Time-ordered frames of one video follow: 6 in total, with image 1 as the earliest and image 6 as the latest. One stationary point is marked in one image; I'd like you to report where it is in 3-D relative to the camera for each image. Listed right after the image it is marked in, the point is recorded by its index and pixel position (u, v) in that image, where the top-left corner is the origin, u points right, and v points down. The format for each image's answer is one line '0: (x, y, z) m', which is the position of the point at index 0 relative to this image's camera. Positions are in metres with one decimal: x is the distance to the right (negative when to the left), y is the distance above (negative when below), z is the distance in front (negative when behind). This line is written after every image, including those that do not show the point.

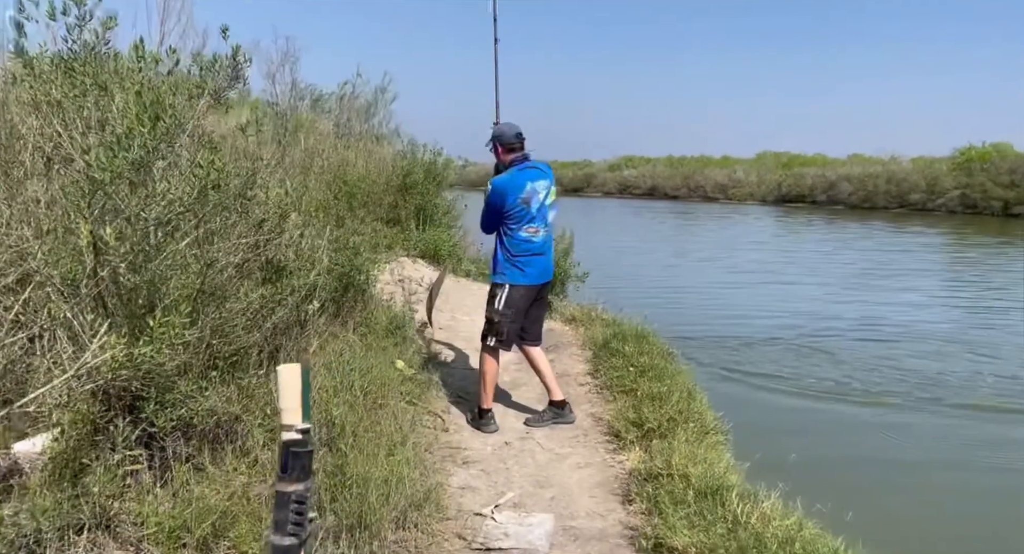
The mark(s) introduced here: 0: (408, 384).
0: (-0.8, -0.8, +6.0) m
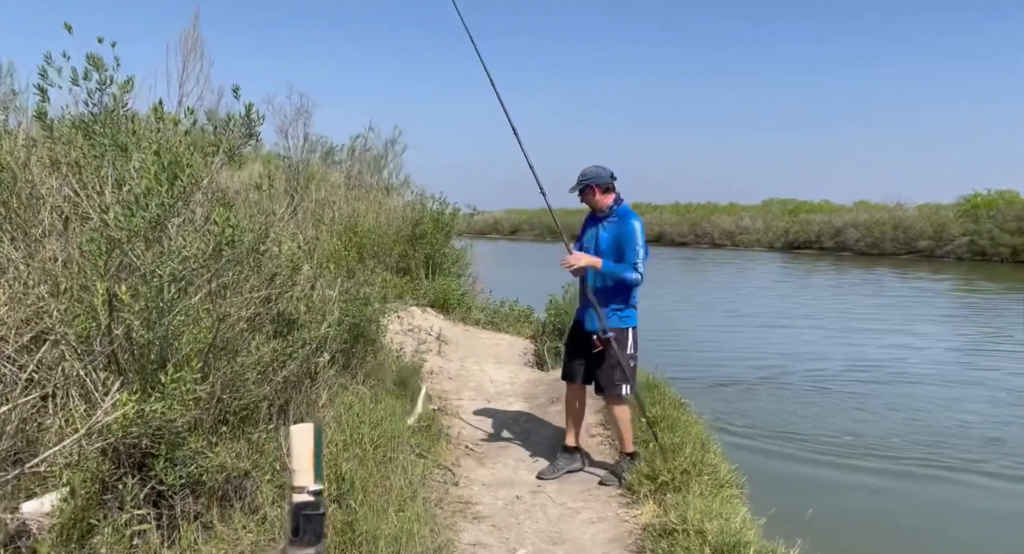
0: (-0.7, -1.1, +6.0) m
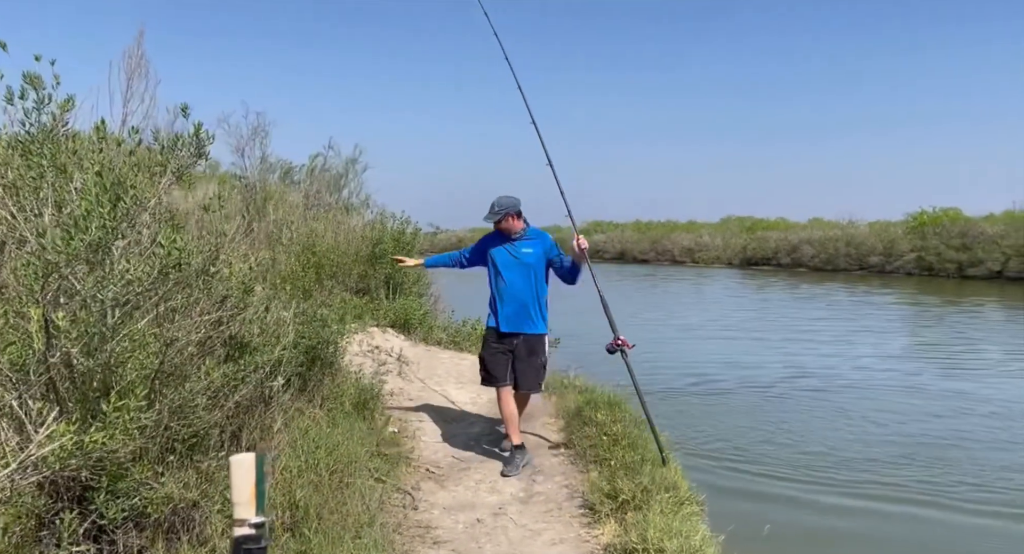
0: (-1.0, -1.3, +5.9) m
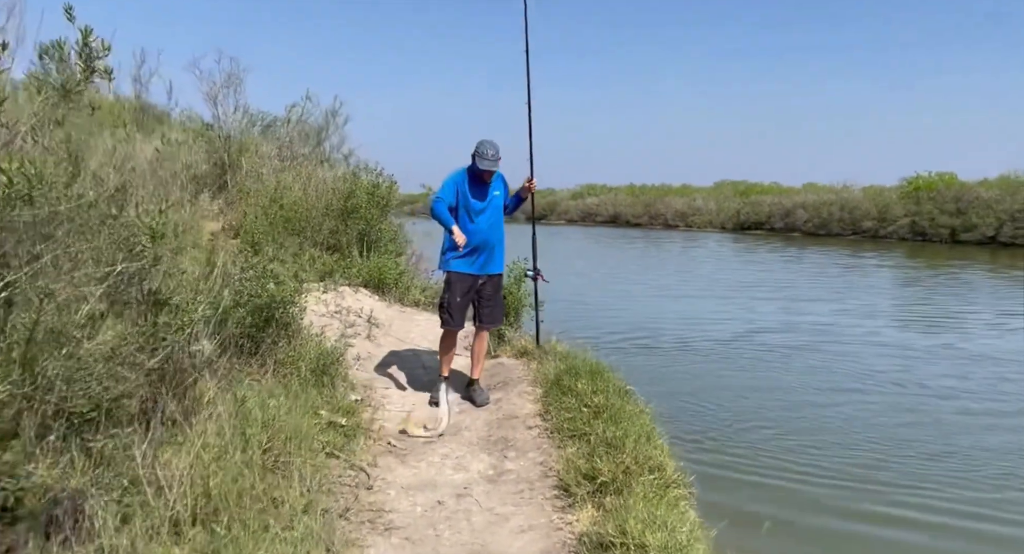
0: (-1.2, -1.0, +5.3) m
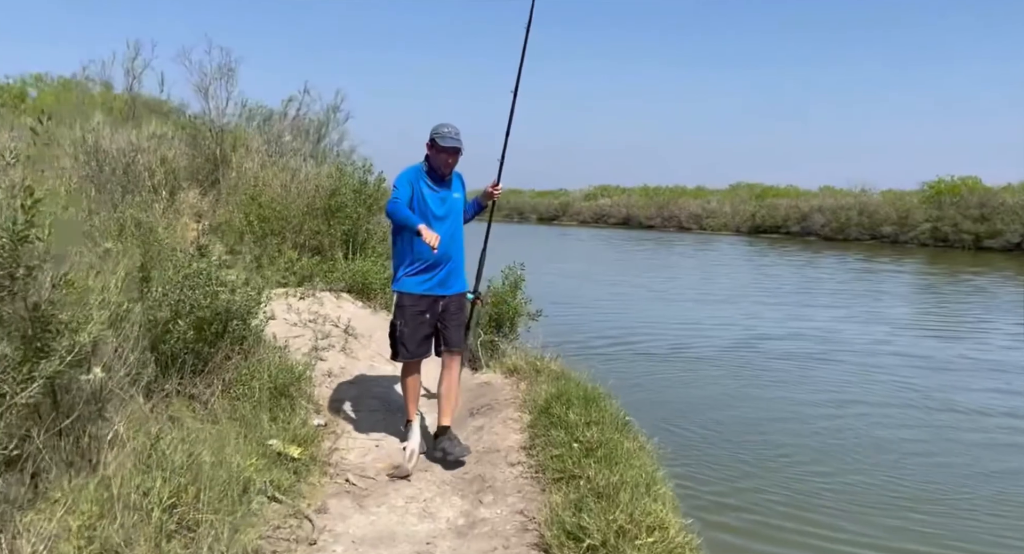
0: (-1.3, -1.0, +4.5) m
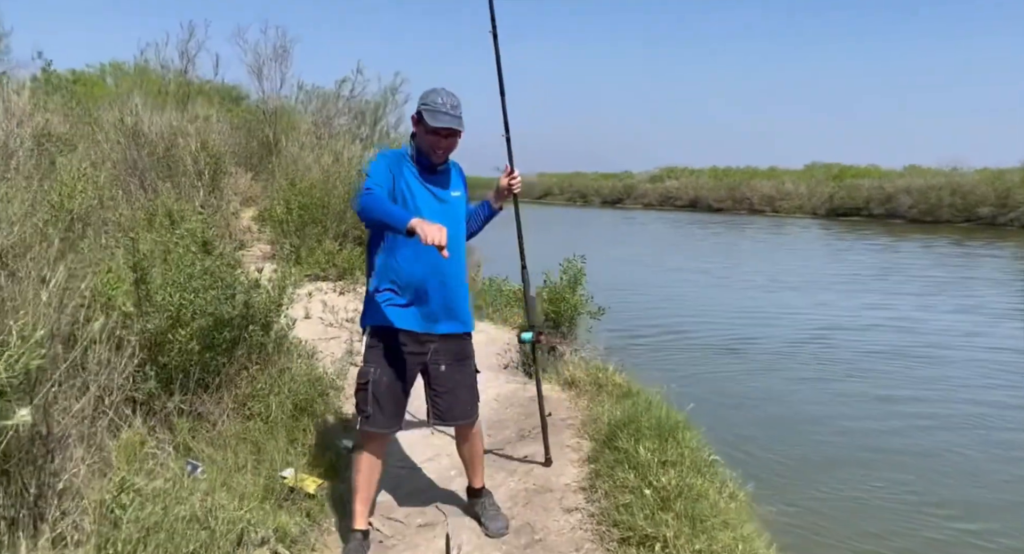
0: (-1.1, -1.1, +3.6) m
